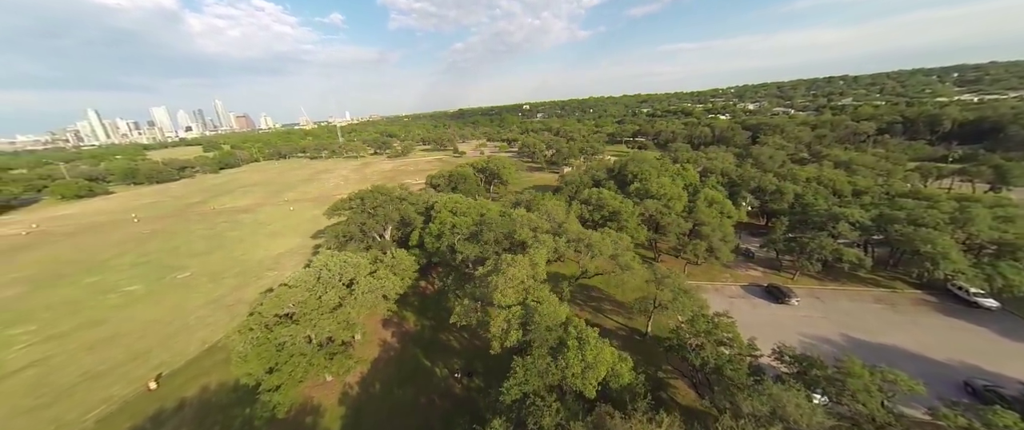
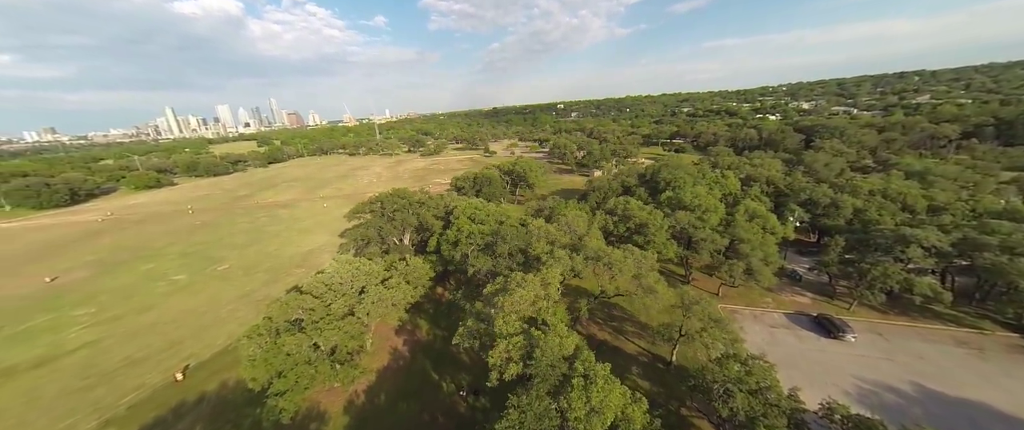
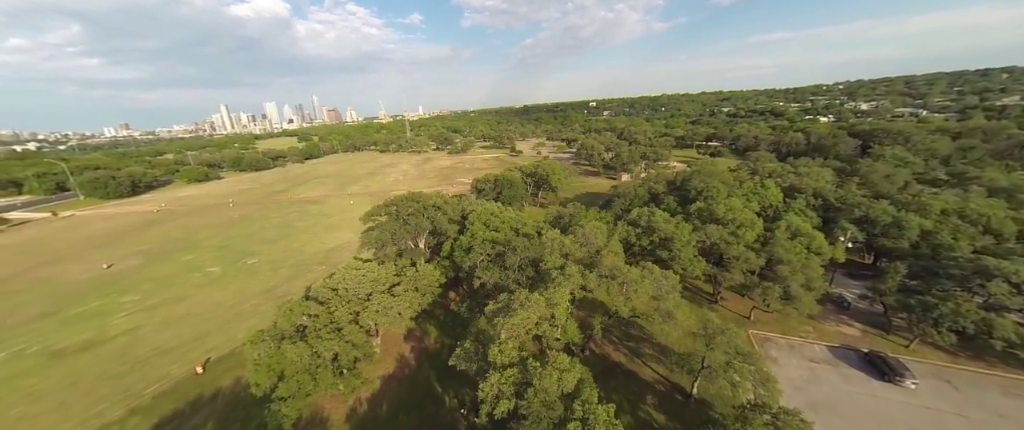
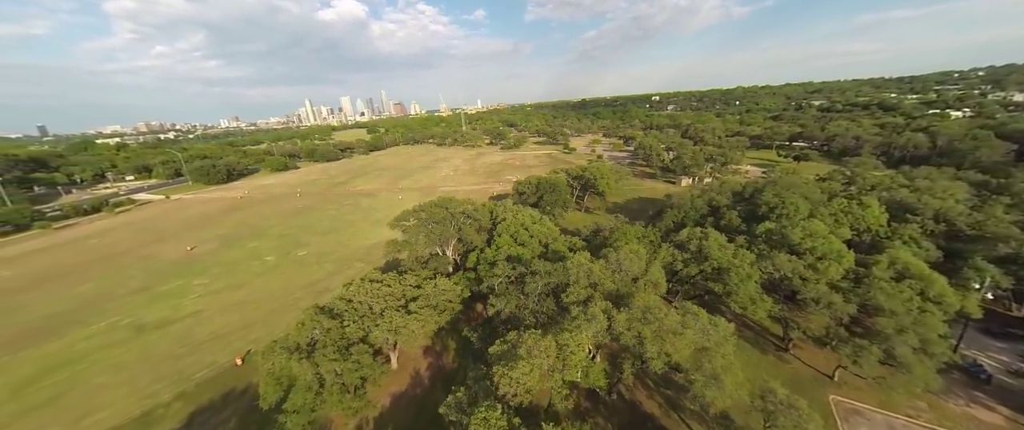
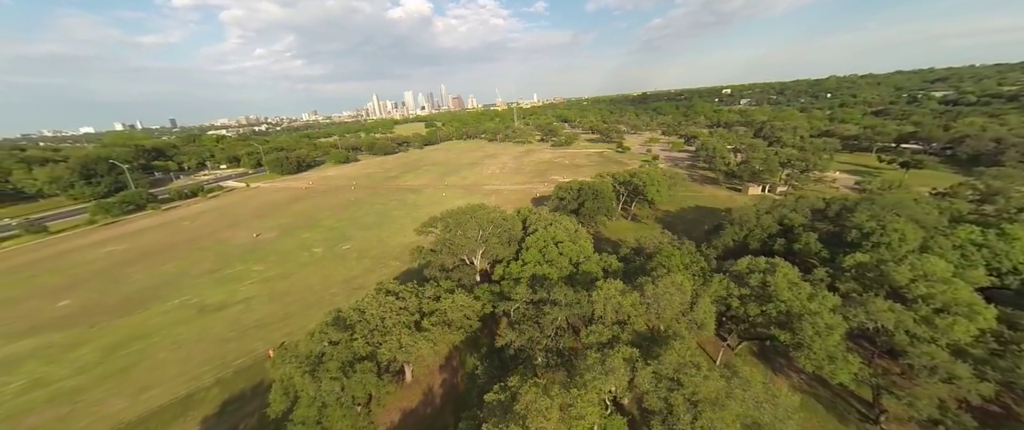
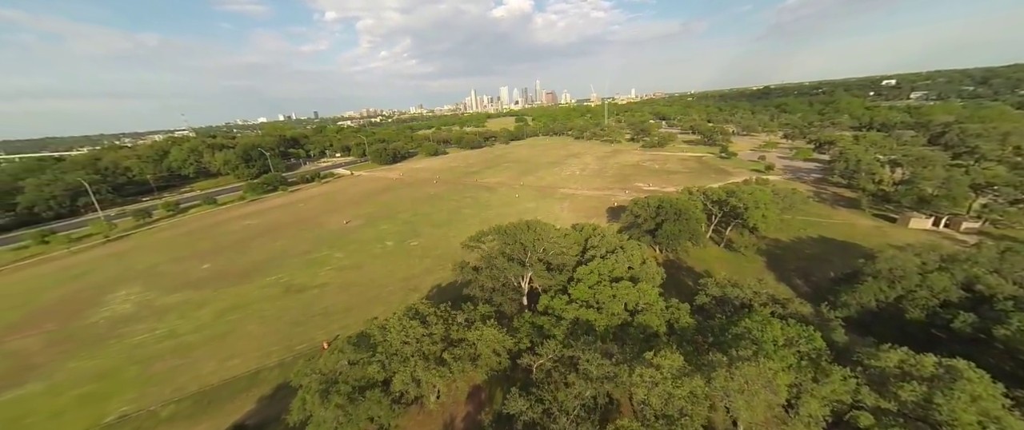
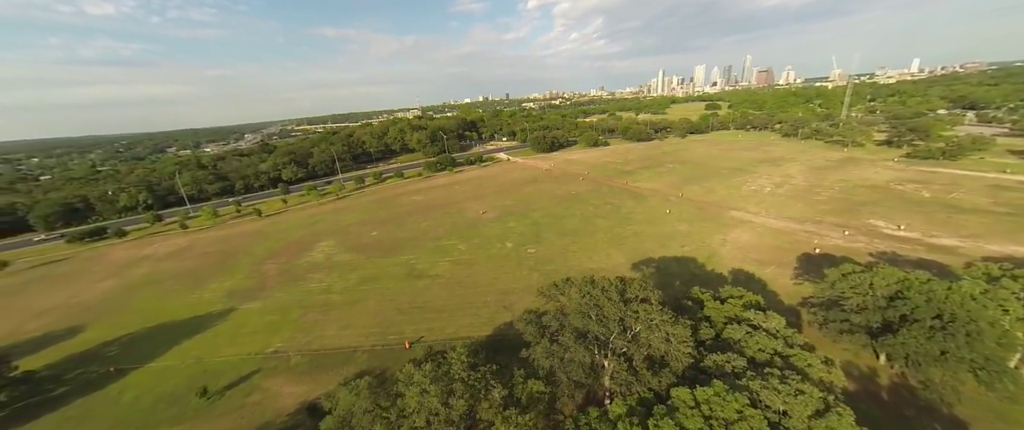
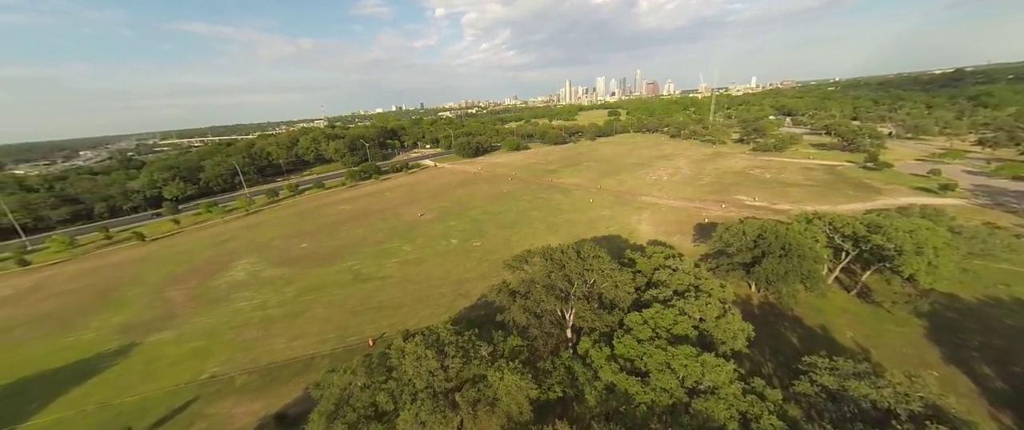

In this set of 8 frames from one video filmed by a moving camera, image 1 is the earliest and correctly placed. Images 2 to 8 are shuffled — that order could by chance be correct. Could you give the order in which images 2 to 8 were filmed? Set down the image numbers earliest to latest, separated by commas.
2, 3, 4, 5, 6, 8, 7
